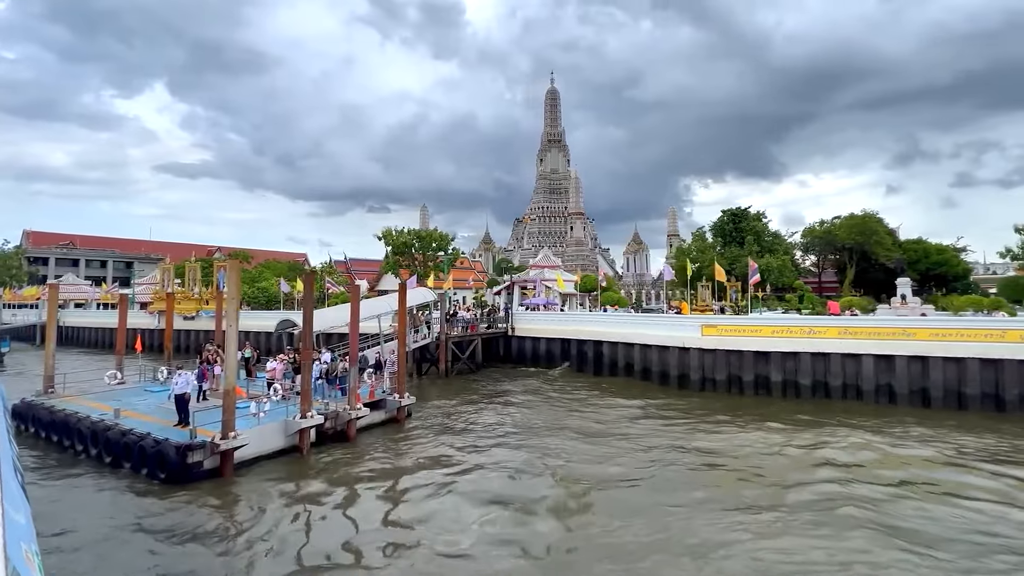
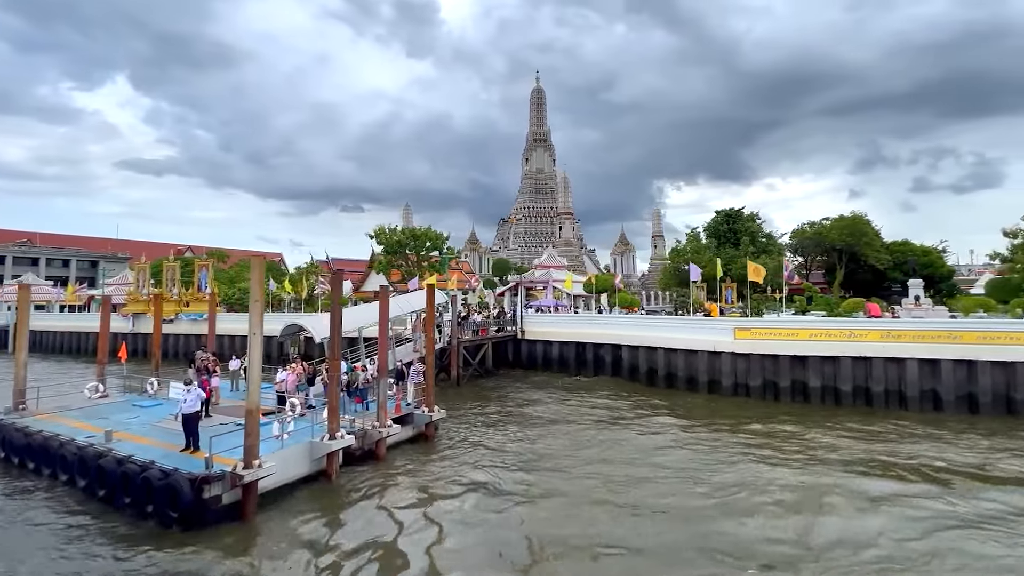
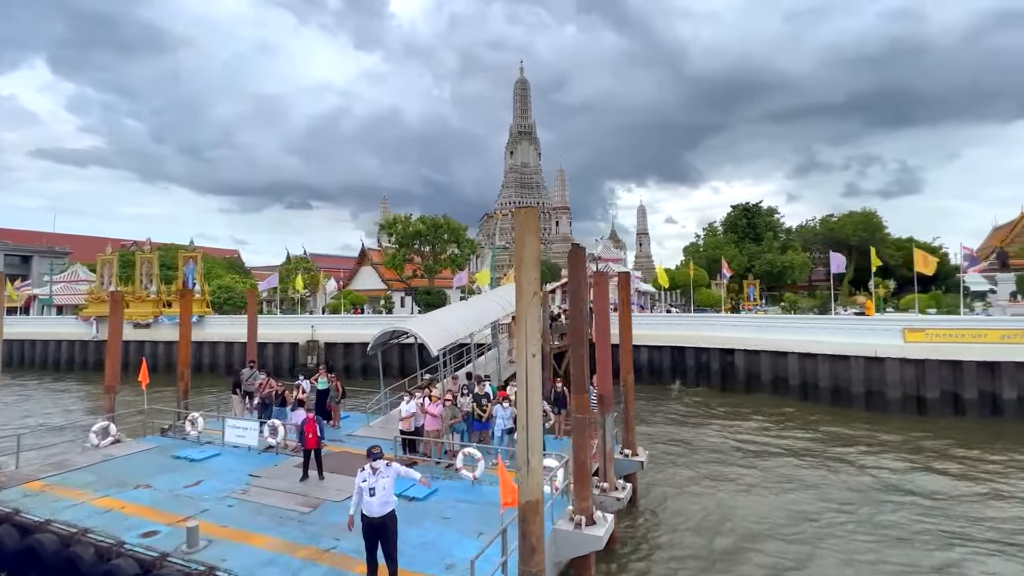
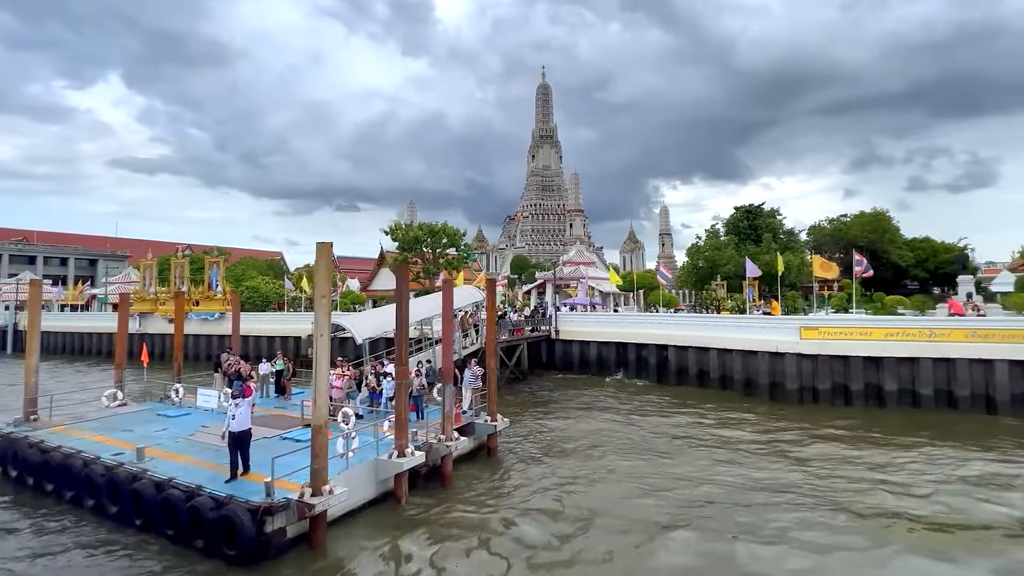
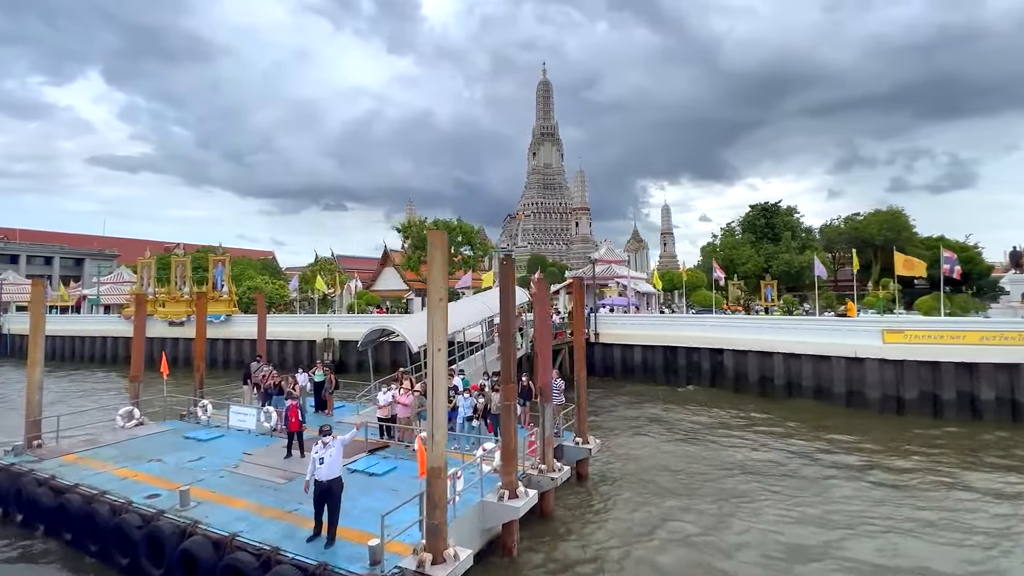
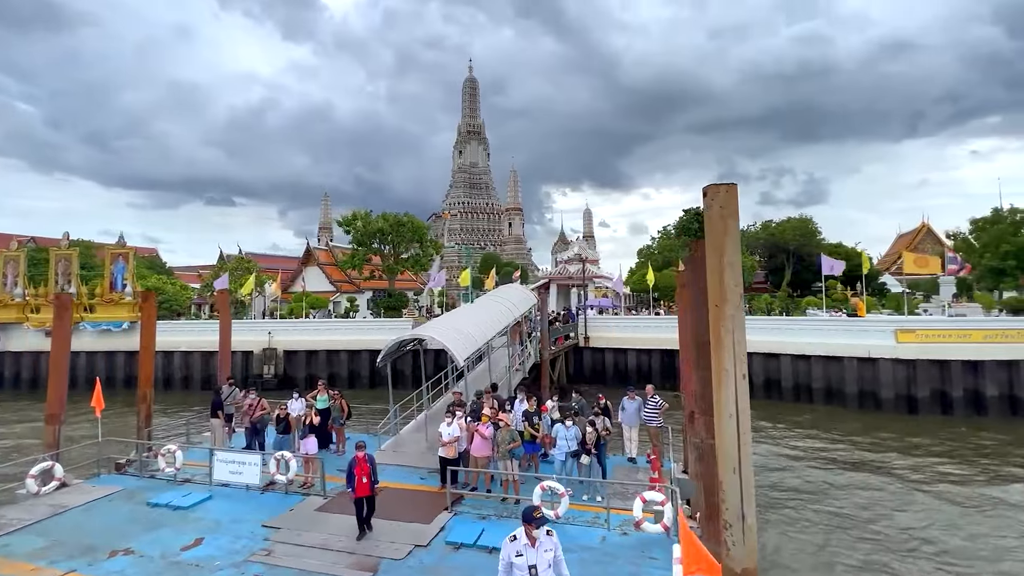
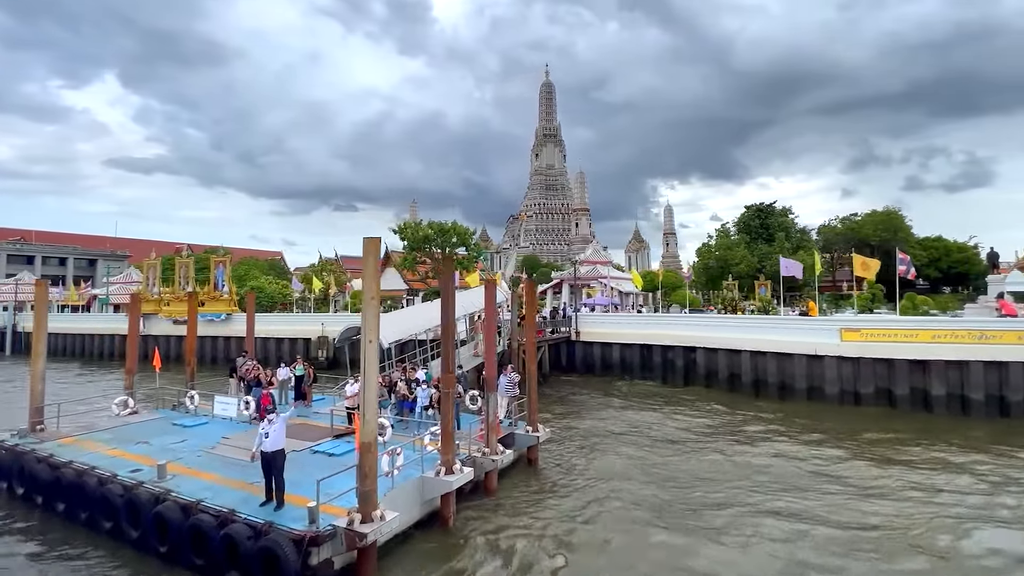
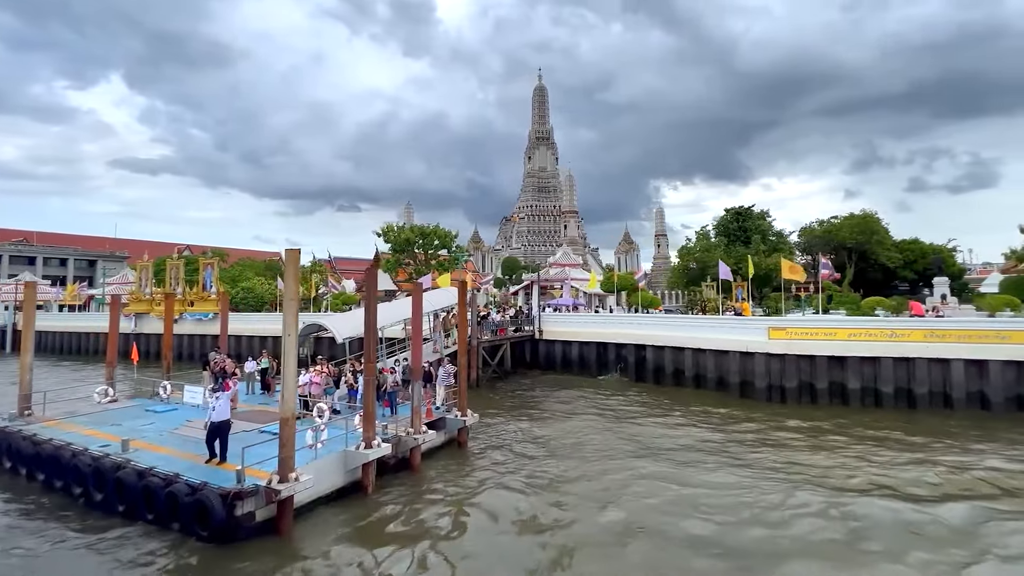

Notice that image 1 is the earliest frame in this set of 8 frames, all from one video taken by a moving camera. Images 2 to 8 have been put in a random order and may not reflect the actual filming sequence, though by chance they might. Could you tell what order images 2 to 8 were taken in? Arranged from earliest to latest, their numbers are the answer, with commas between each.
2, 8, 4, 7, 5, 3, 6
